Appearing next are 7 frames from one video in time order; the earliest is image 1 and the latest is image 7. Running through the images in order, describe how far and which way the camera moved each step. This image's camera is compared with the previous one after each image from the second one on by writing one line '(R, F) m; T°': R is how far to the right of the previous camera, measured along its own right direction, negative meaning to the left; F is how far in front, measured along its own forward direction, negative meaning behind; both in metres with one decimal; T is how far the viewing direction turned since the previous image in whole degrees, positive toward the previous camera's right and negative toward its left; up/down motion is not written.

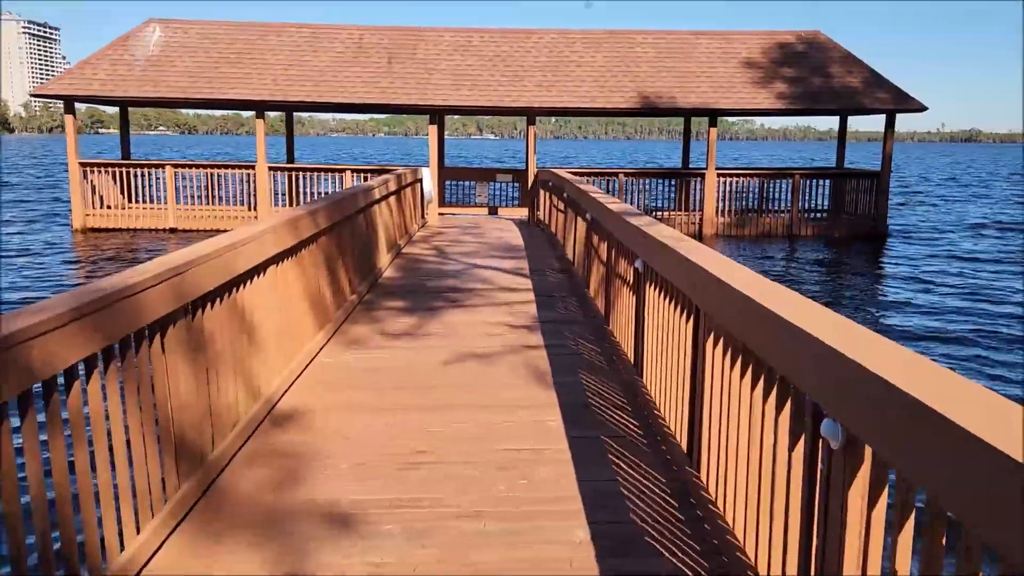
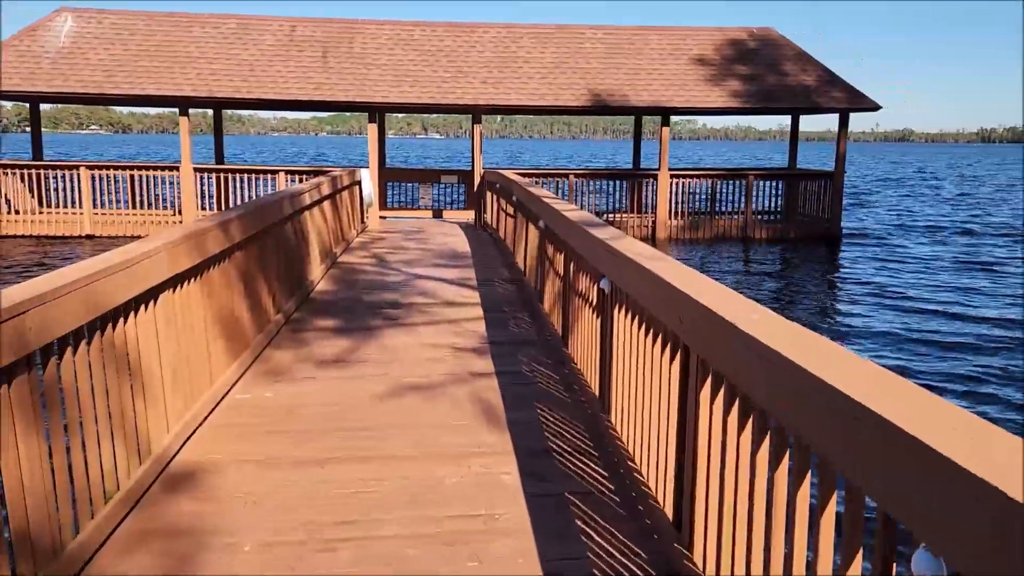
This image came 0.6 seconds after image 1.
(0.0, +0.7) m; +4°
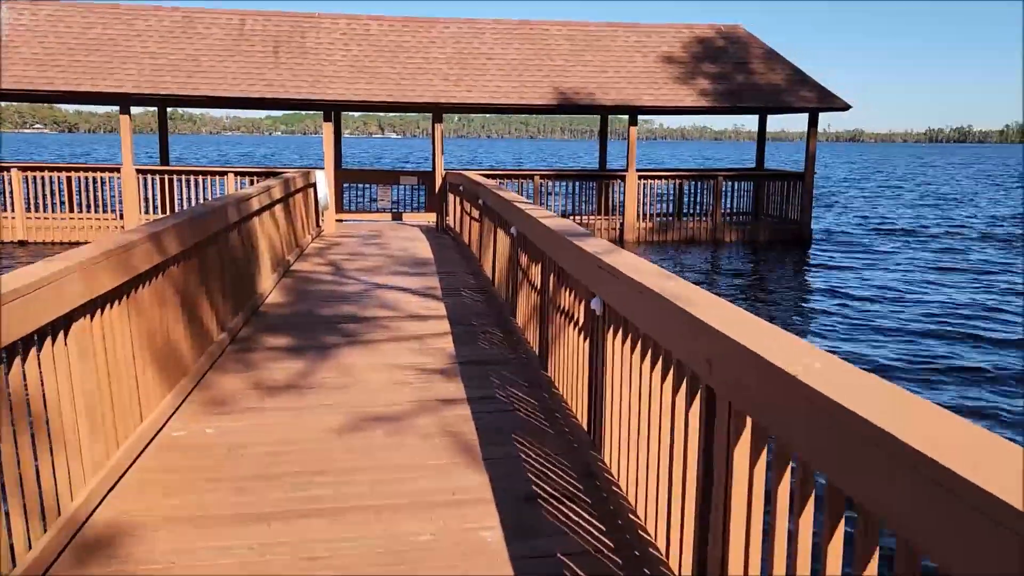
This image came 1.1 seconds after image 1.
(-0.1, +0.5) m; +3°
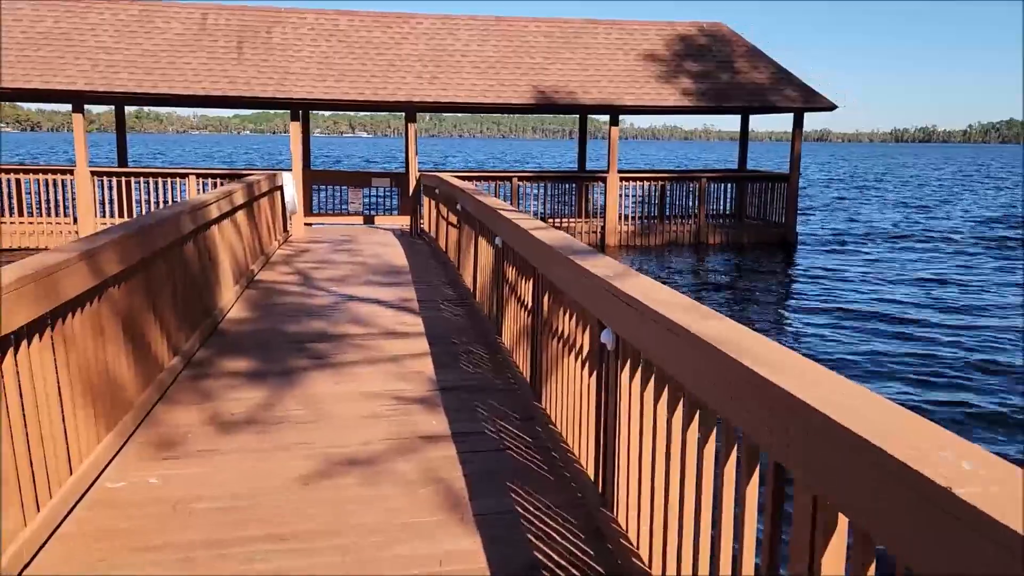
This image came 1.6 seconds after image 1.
(-0.1, +0.5) m; +2°
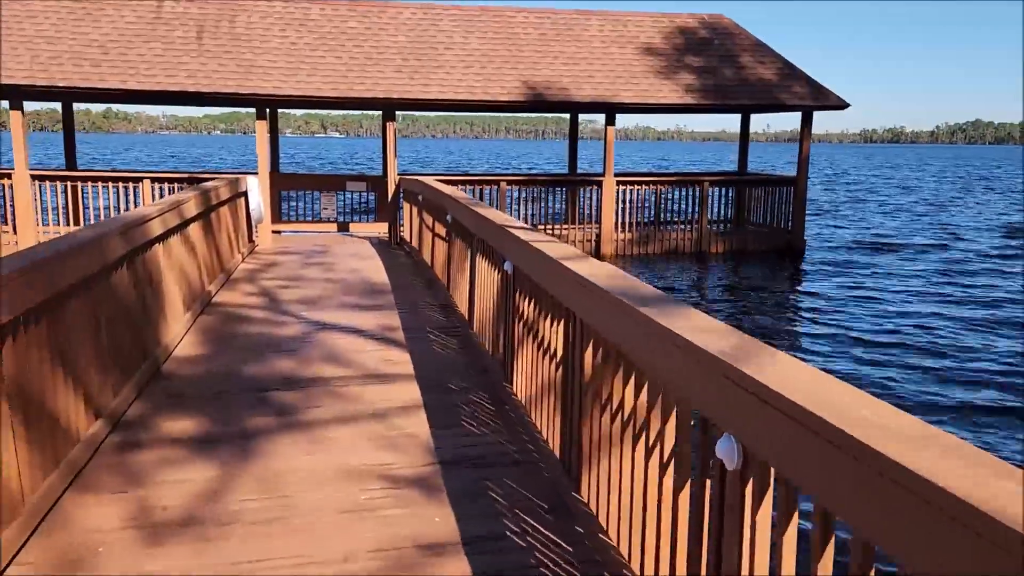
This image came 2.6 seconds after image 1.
(-0.2, +1.1) m; +2°
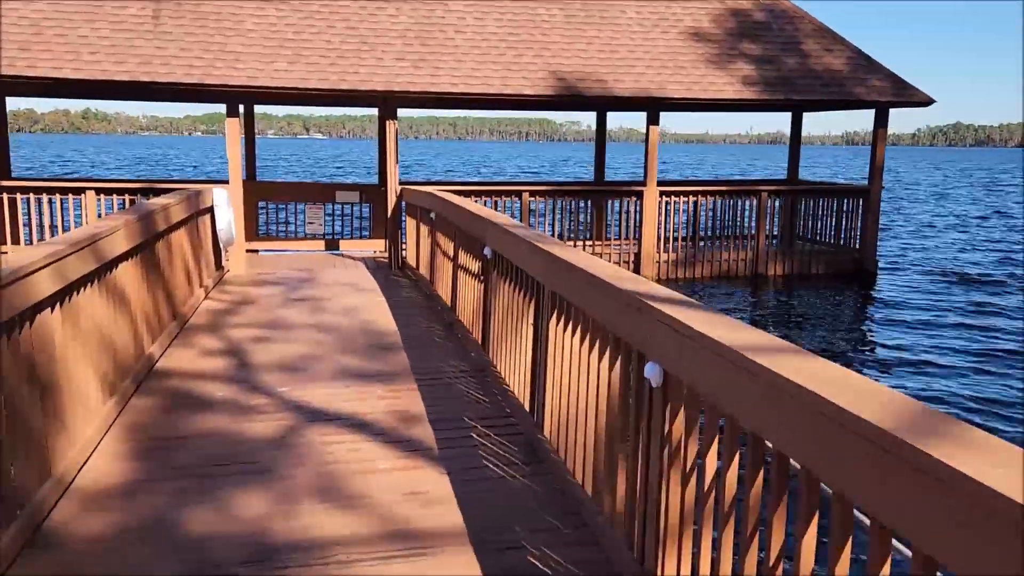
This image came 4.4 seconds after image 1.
(-0.5, +2.1) m; +1°
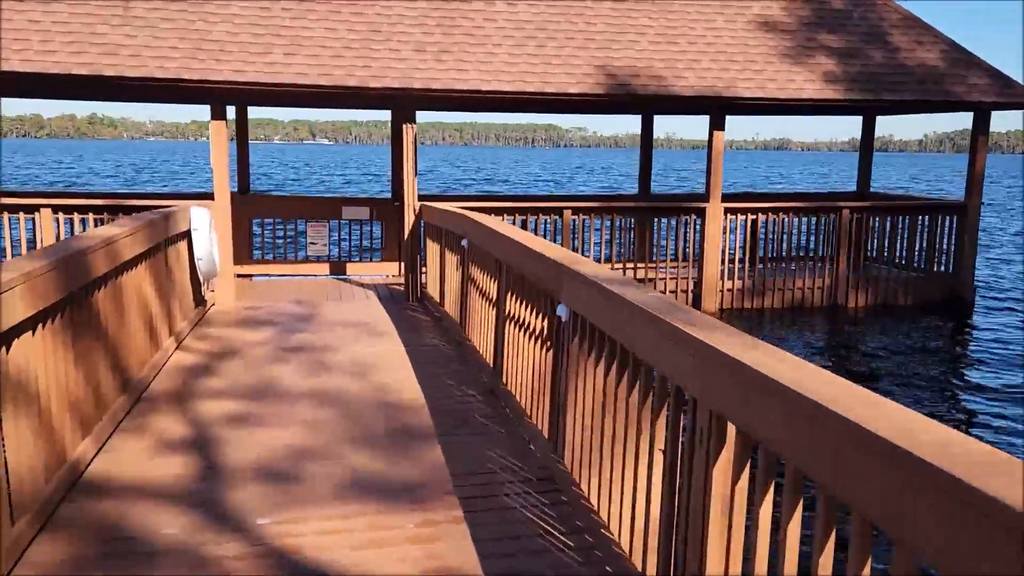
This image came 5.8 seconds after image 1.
(-0.3, +1.6) m; 0°
